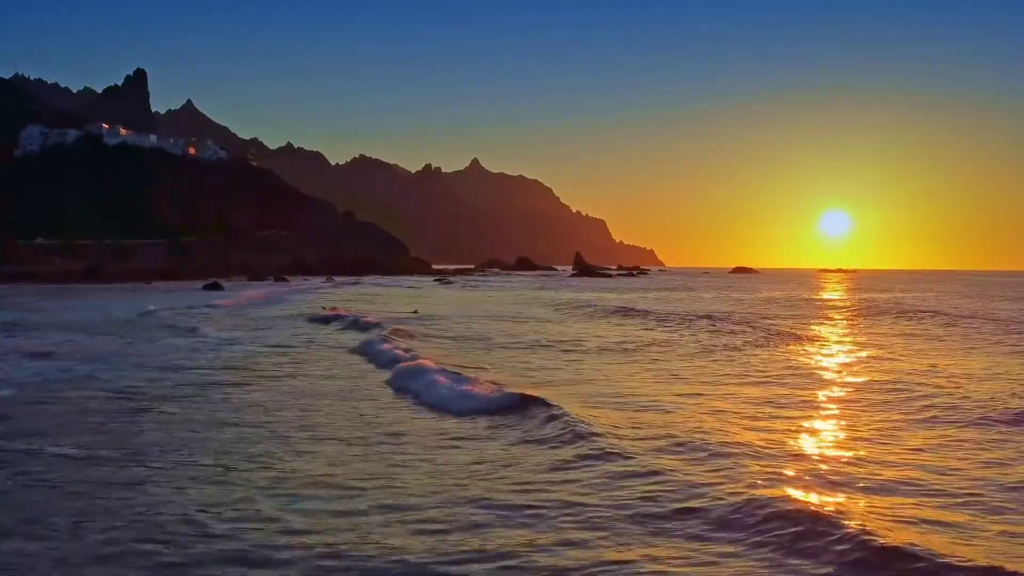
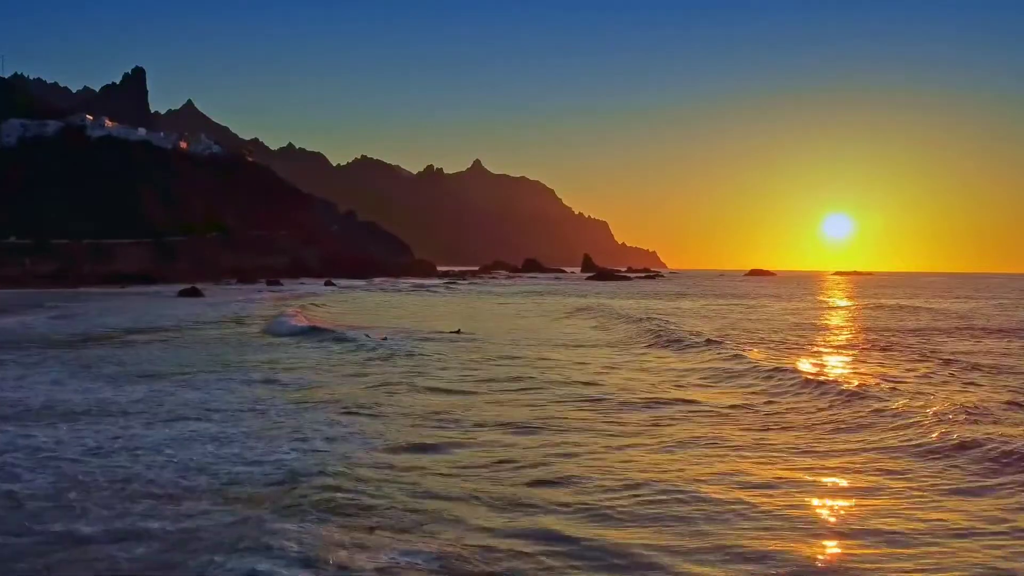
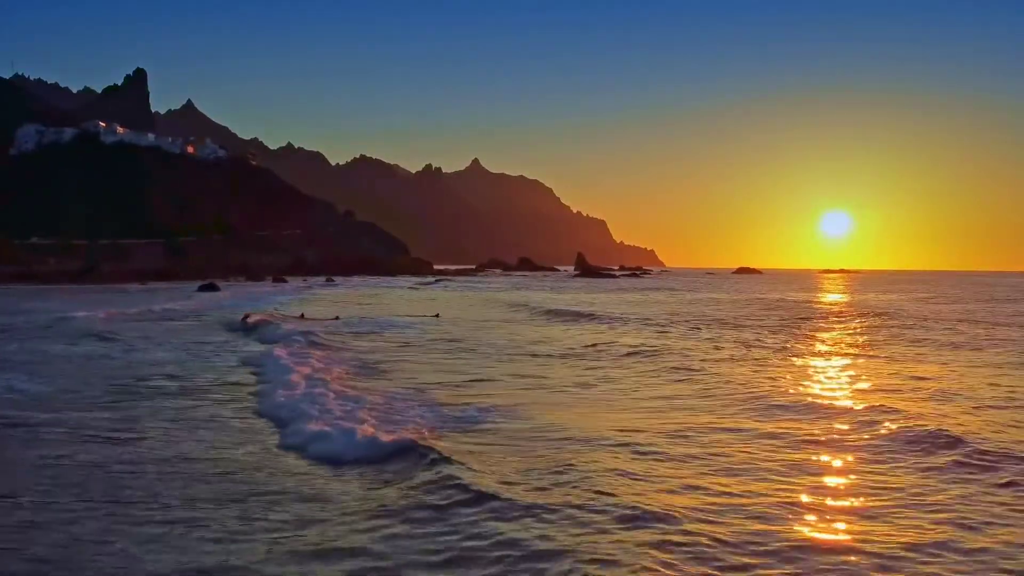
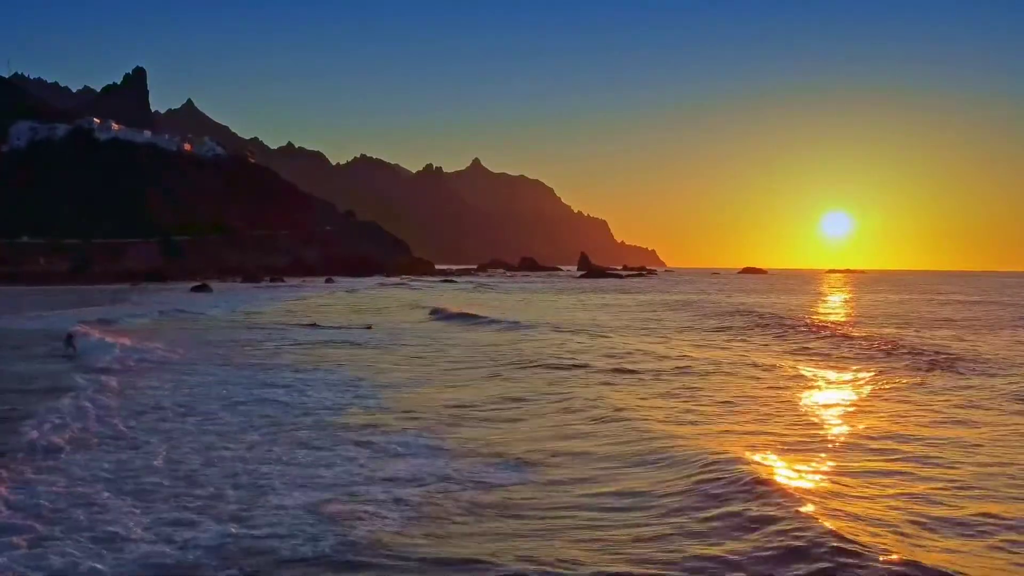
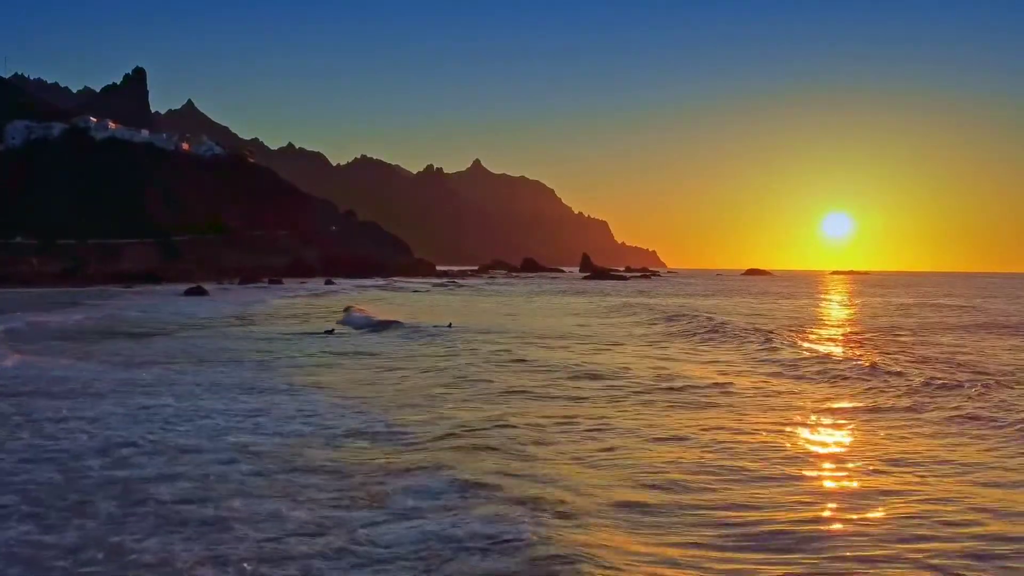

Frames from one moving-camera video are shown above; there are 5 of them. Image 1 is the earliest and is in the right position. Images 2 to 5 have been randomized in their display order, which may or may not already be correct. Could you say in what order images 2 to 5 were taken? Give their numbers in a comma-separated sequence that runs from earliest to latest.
3, 4, 5, 2
